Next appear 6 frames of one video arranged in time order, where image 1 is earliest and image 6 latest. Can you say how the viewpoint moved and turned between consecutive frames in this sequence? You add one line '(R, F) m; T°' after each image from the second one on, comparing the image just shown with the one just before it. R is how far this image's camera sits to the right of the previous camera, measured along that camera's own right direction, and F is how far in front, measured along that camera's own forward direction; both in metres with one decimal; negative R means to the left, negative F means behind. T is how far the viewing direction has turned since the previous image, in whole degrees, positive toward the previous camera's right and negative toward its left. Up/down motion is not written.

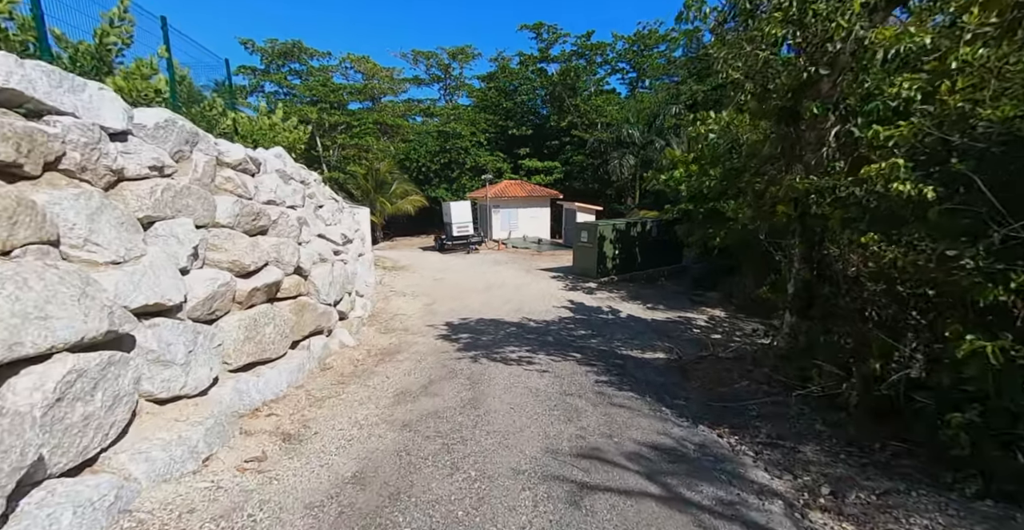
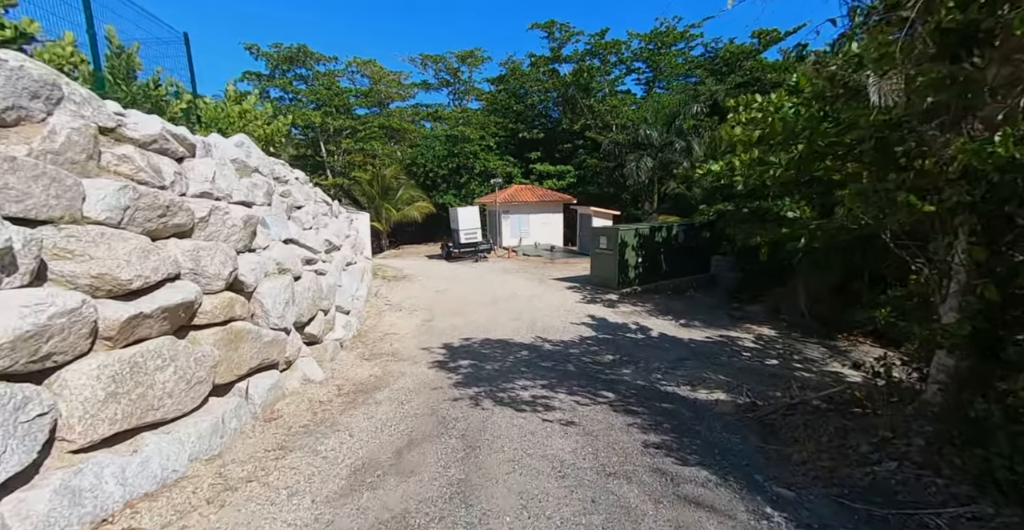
(0.0, +1.6) m; -1°
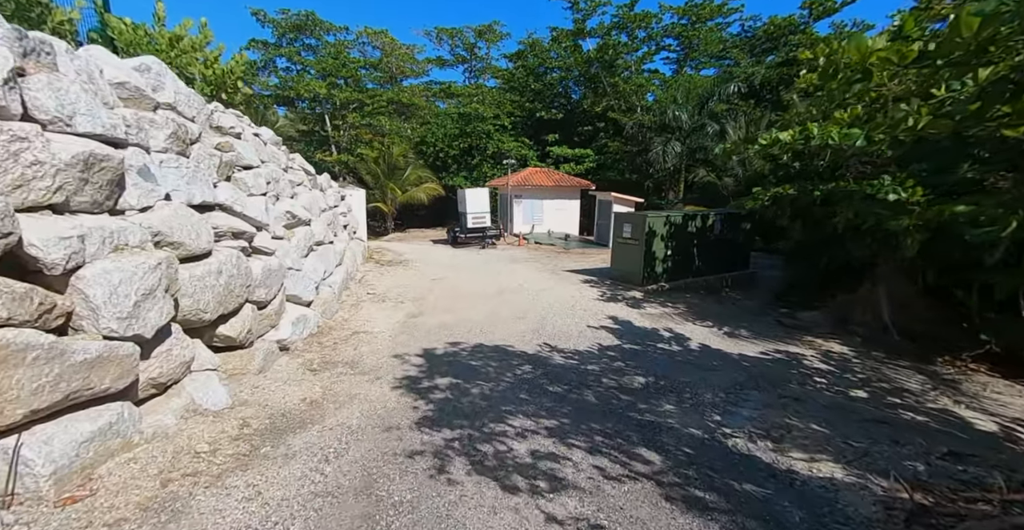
(+0.1, +2.0) m; -2°
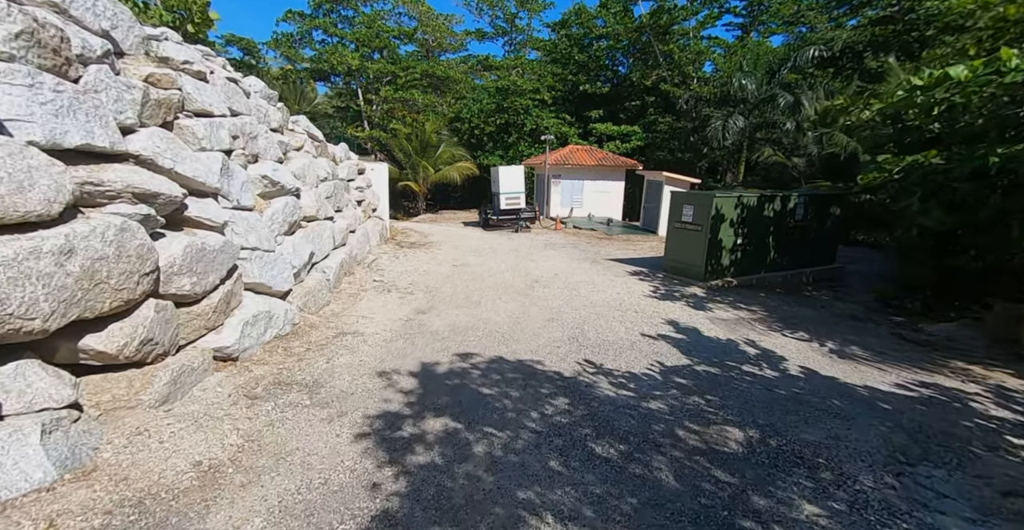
(0.0, +1.9) m; -4°
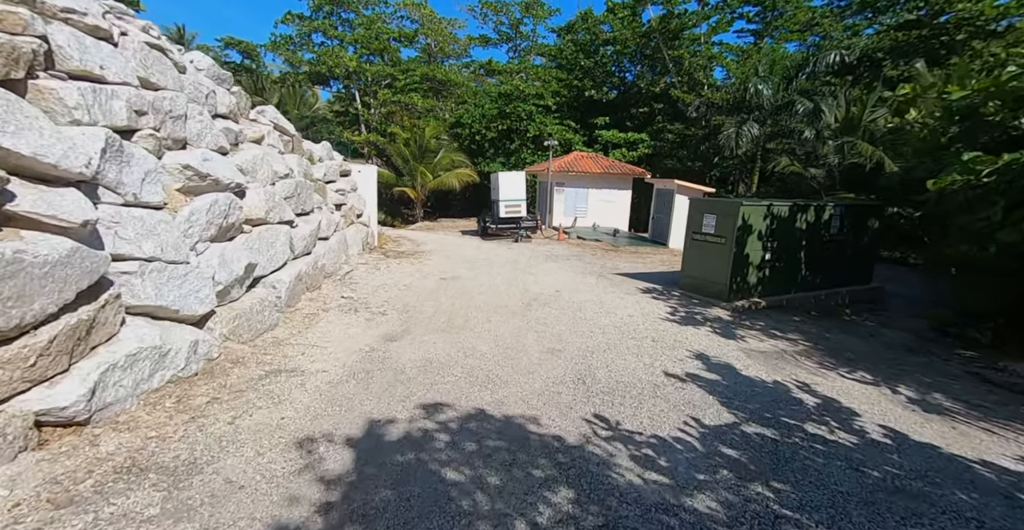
(+0.1, +1.4) m; 0°
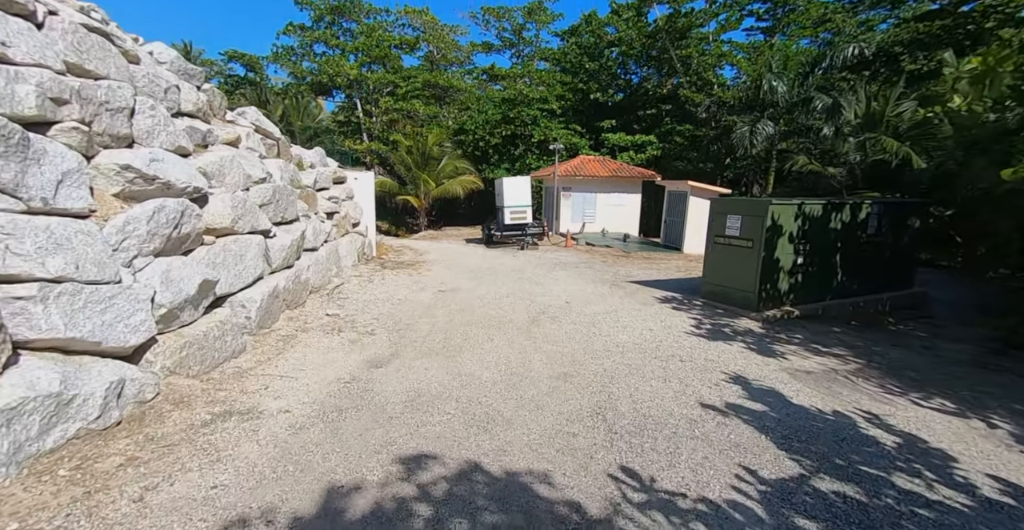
(0.0, +0.9) m; -1°
